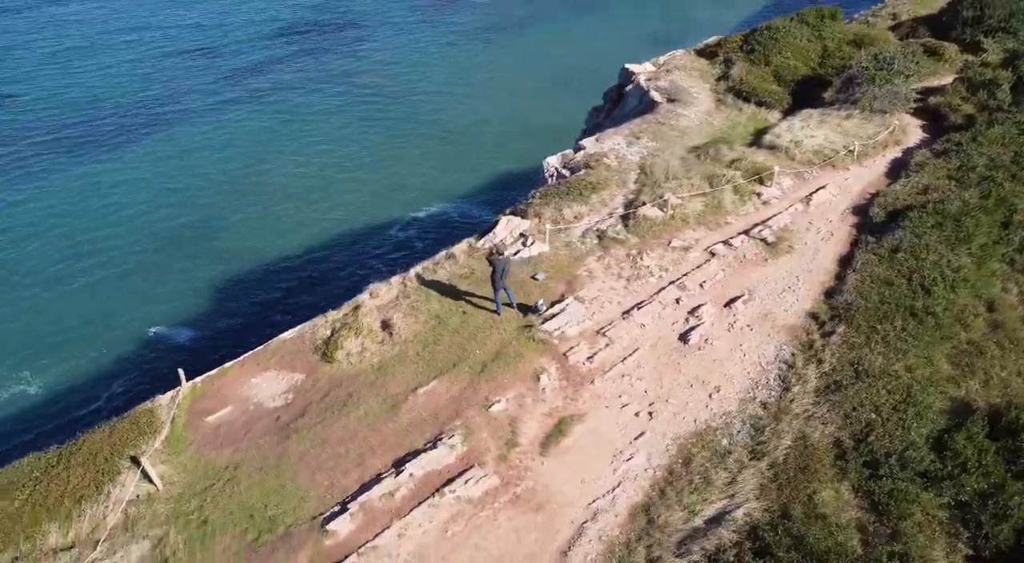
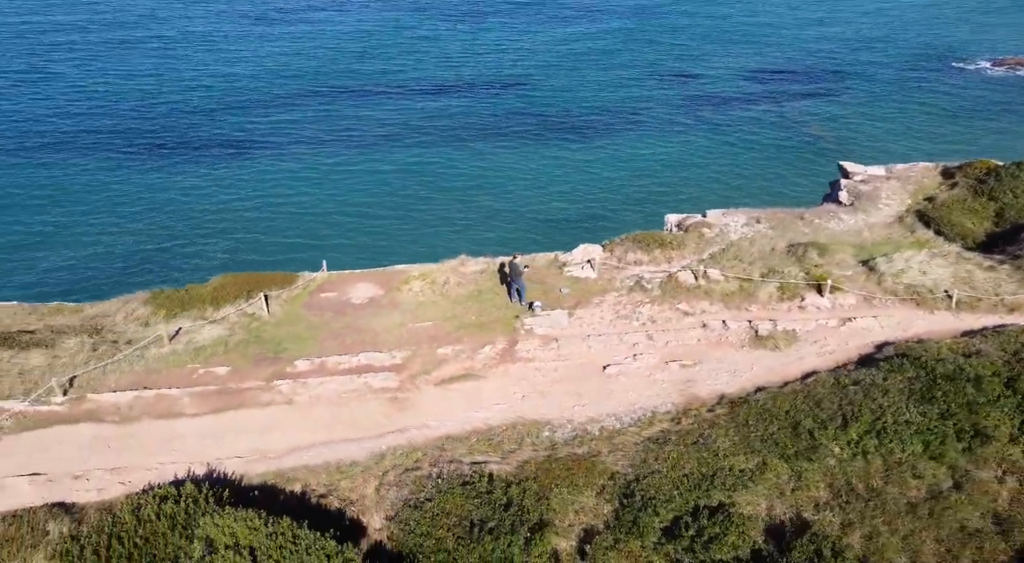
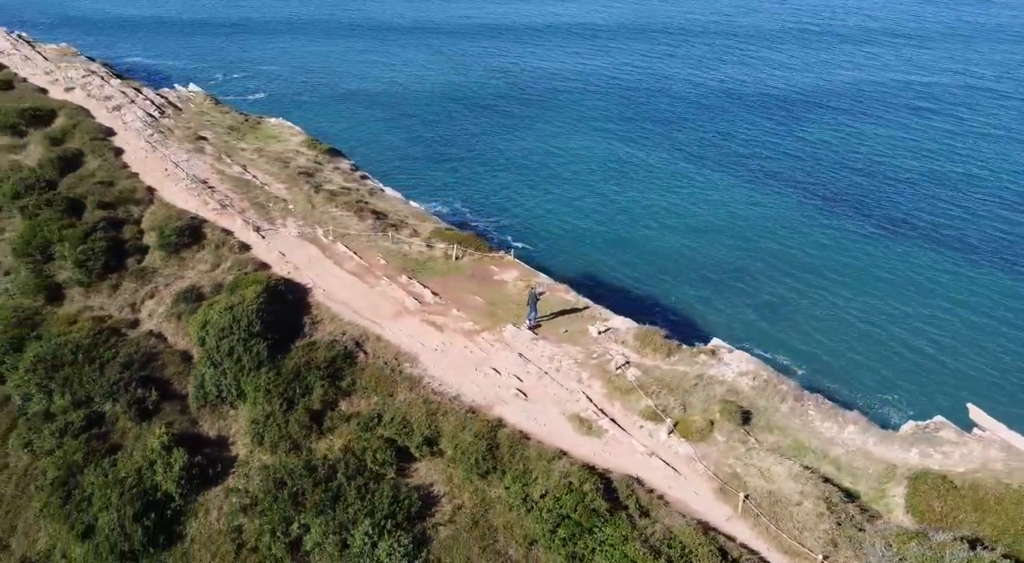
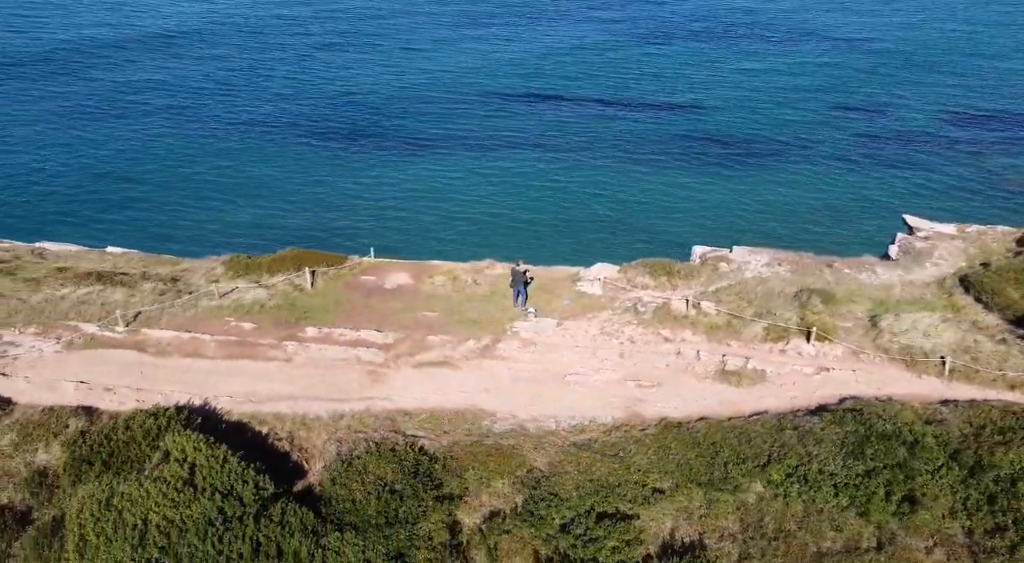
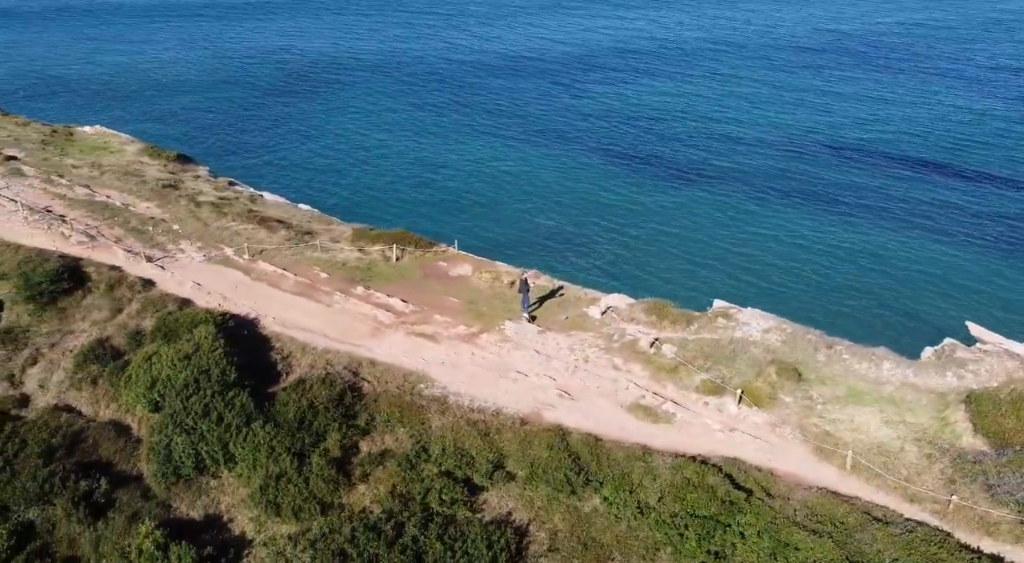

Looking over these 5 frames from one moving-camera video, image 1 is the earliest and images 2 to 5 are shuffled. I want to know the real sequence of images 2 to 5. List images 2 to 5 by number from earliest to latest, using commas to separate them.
2, 4, 5, 3
